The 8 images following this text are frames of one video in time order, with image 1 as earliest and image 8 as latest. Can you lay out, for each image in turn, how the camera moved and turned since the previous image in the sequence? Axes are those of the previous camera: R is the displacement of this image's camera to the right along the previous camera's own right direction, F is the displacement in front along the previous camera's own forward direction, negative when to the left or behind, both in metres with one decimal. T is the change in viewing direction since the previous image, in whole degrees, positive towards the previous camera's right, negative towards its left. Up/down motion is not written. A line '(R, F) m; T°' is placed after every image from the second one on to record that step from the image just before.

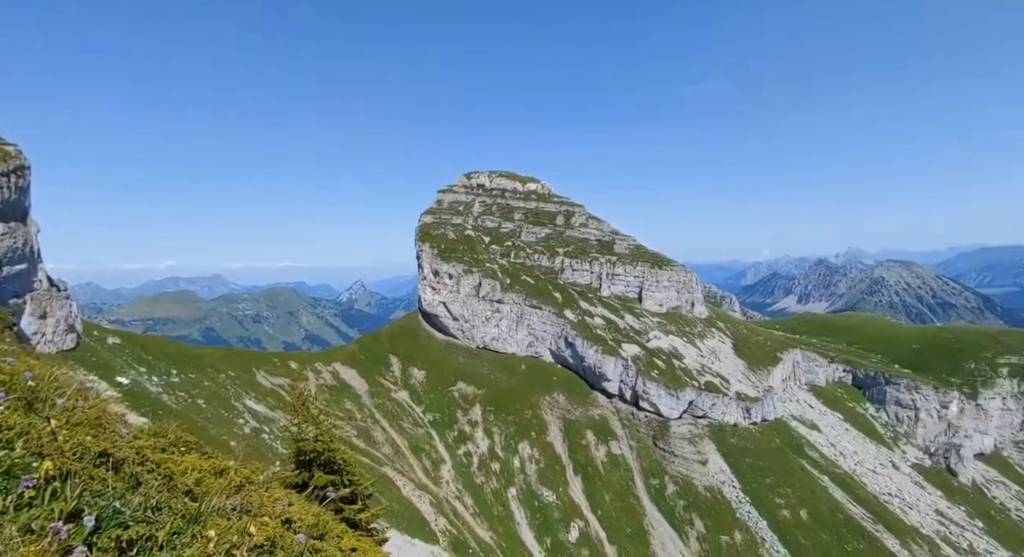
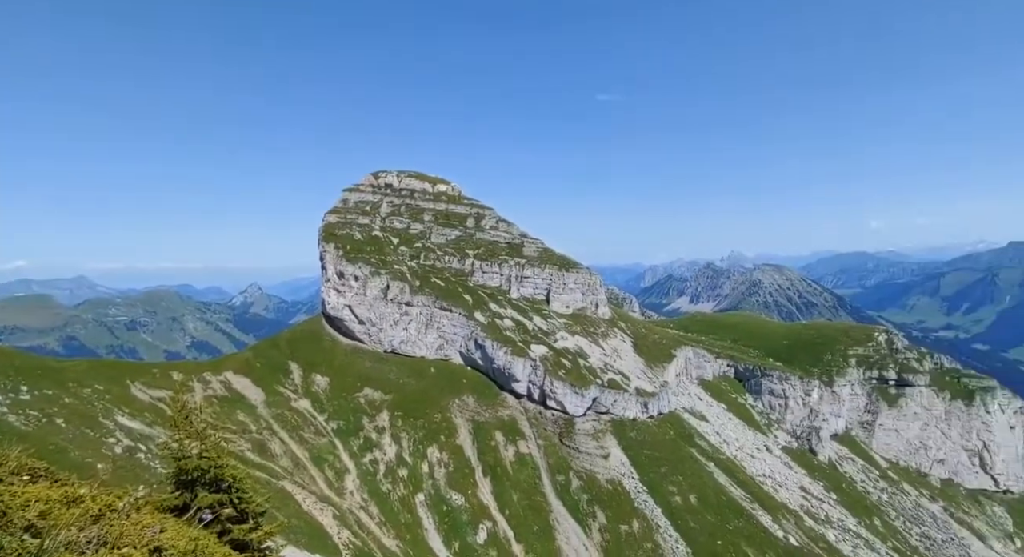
(+1.0, -1.0) m; +9°
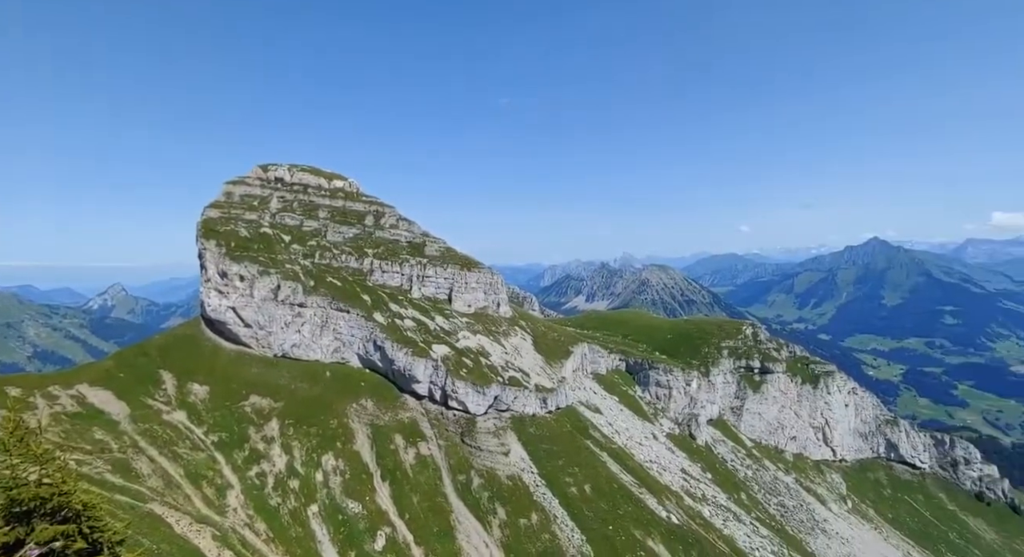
(+1.0, +0.4) m; +10°
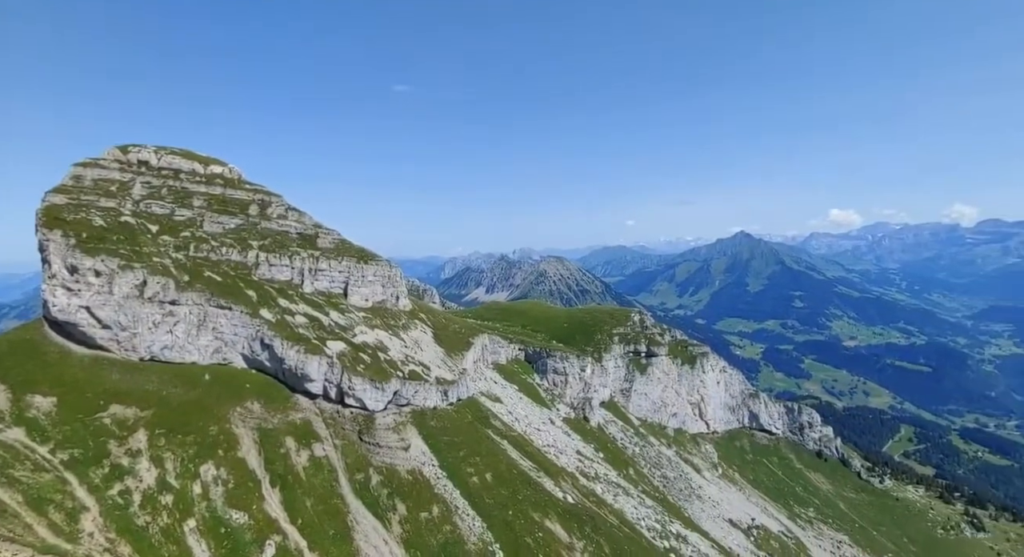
(+0.9, +1.9) m; +10°
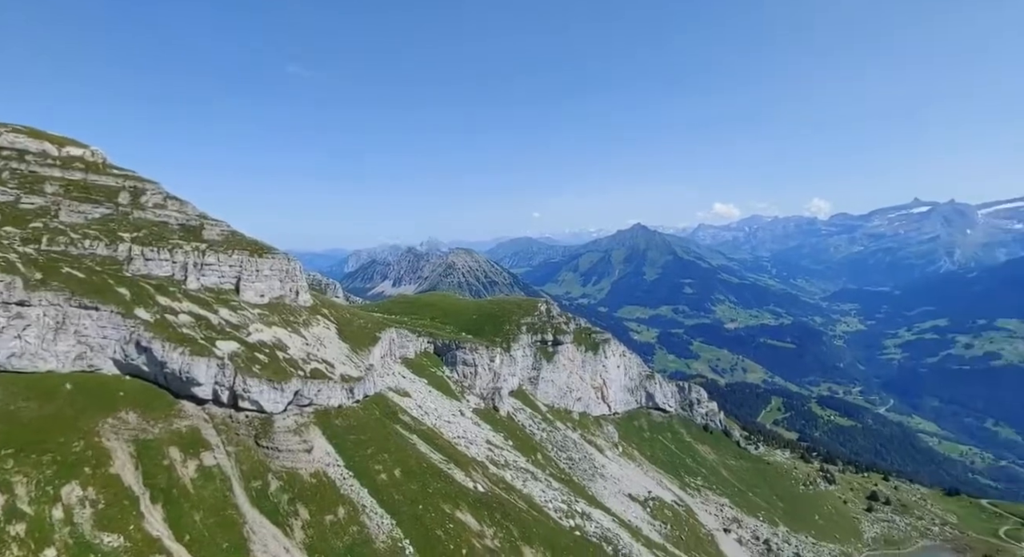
(+1.0, +3.0) m; +9°
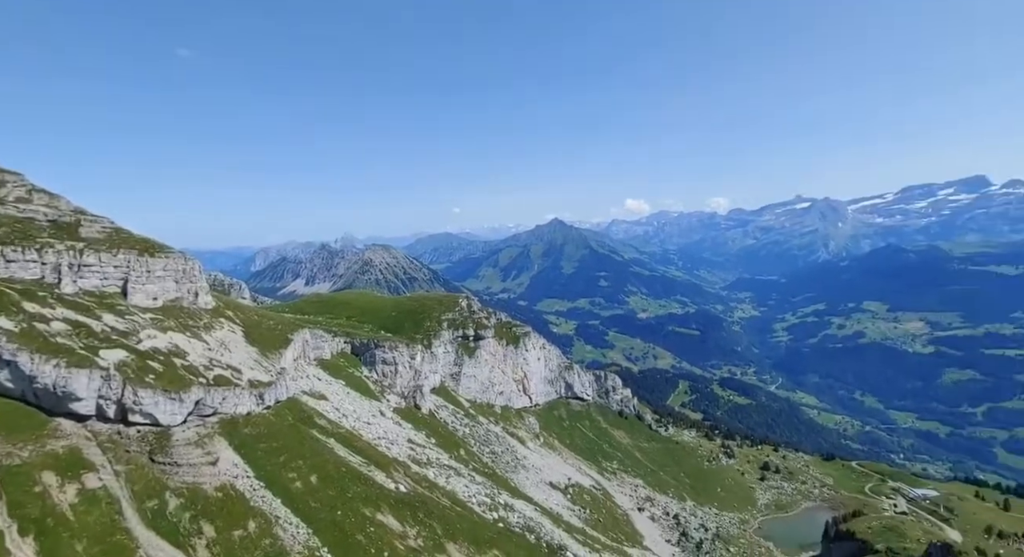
(+1.3, +3.9) m; +8°
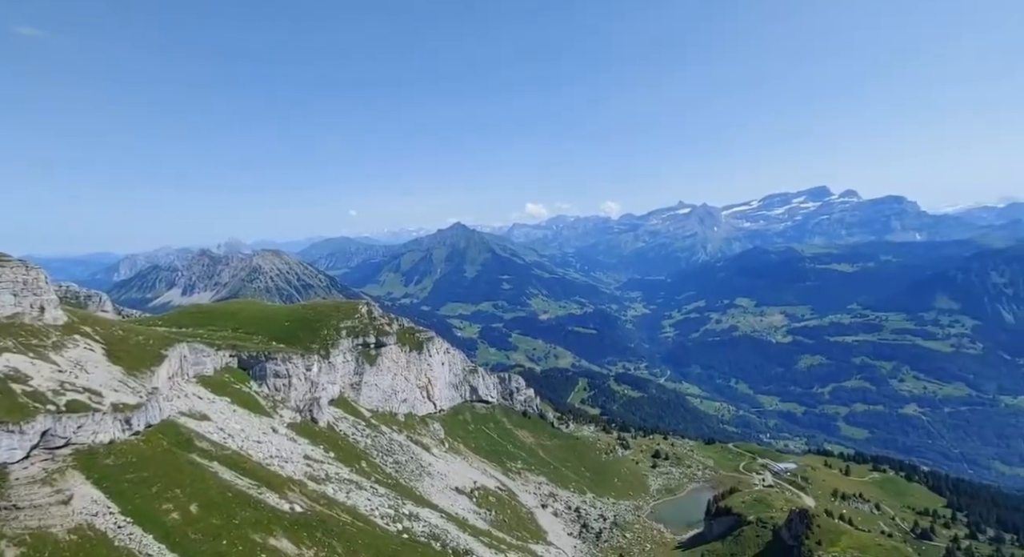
(+1.7, +8.4) m; +10°
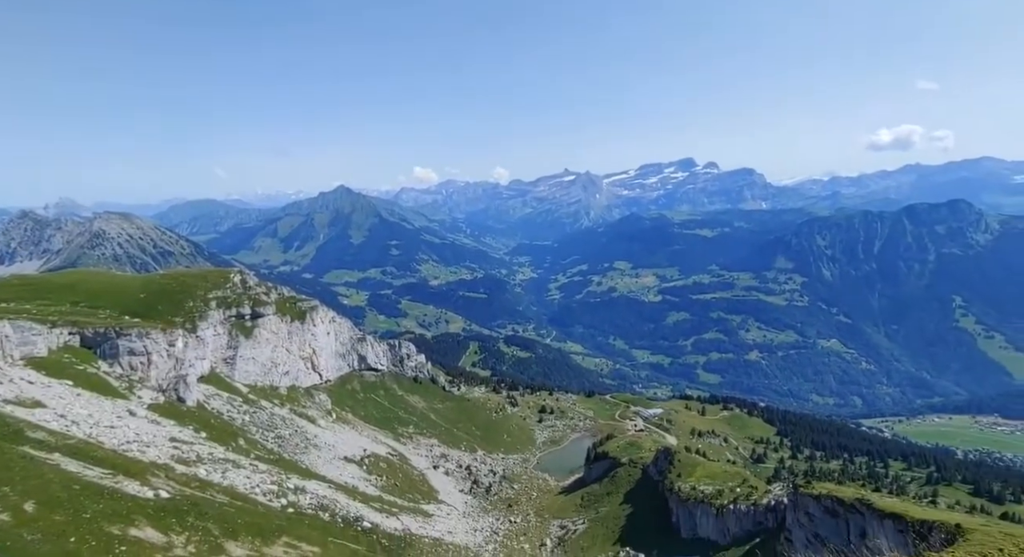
(+7.0, +2.4) m; +11°
